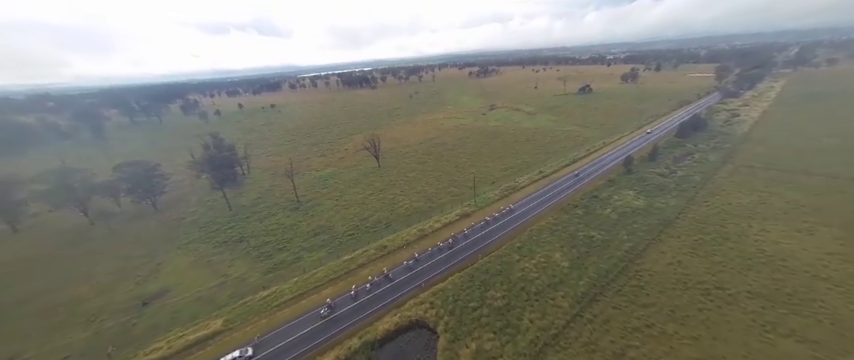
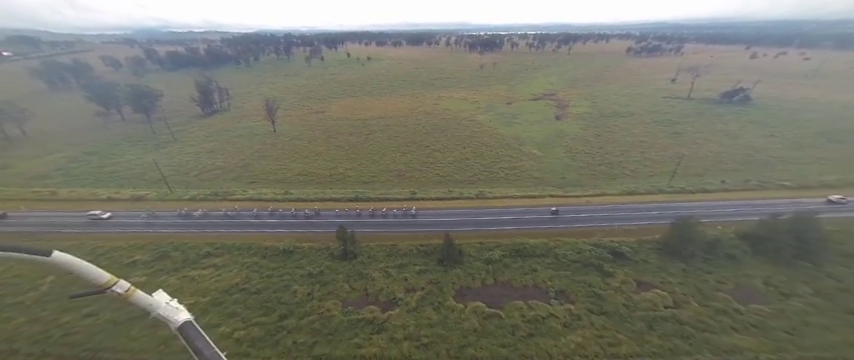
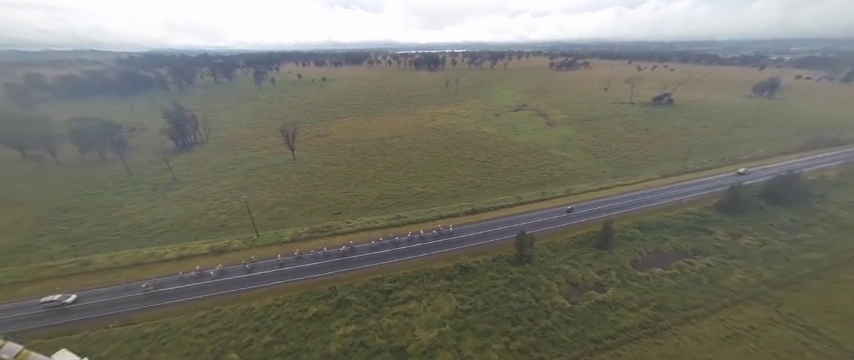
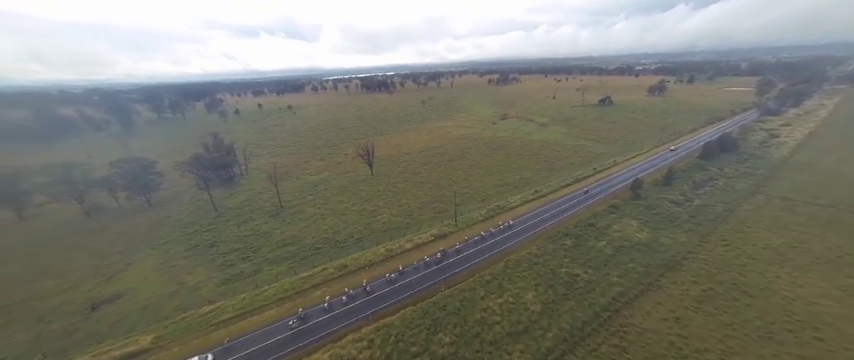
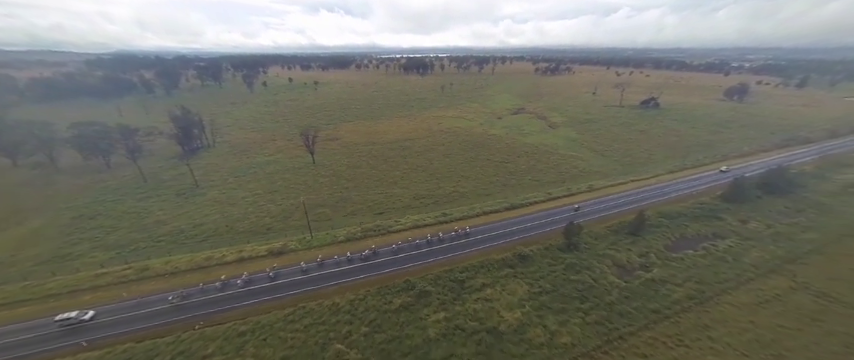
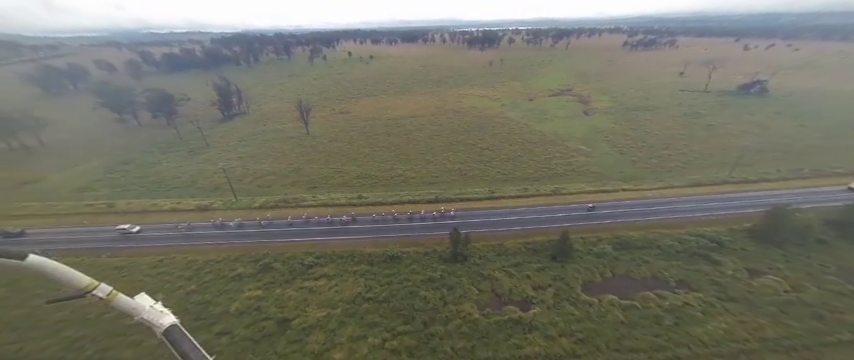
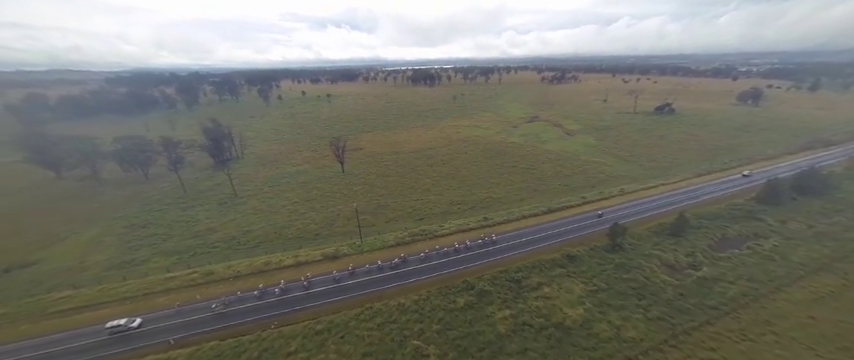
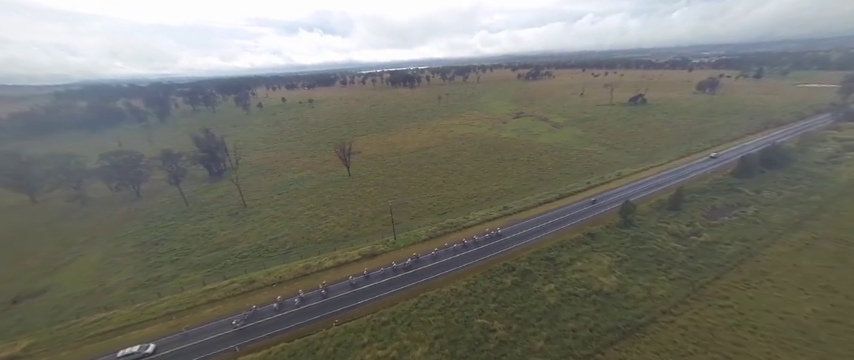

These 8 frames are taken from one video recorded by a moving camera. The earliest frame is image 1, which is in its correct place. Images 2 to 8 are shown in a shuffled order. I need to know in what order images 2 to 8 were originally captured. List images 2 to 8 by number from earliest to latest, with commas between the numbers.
4, 8, 7, 5, 3, 6, 2
